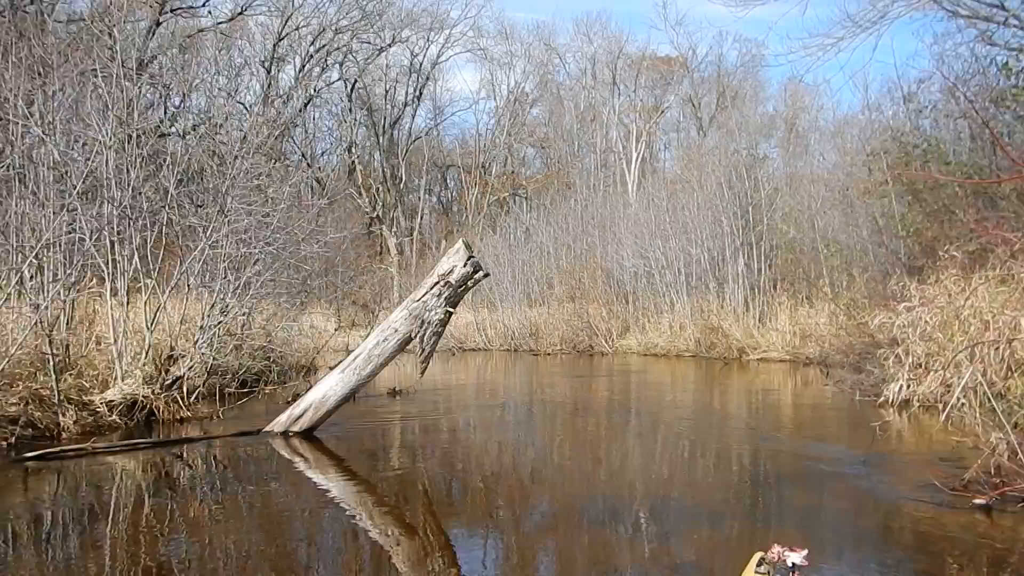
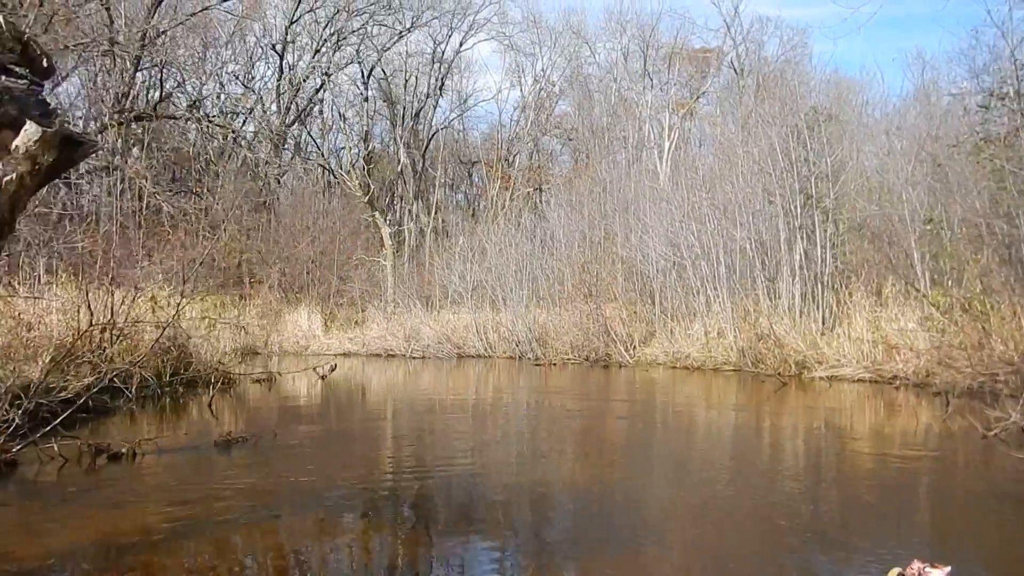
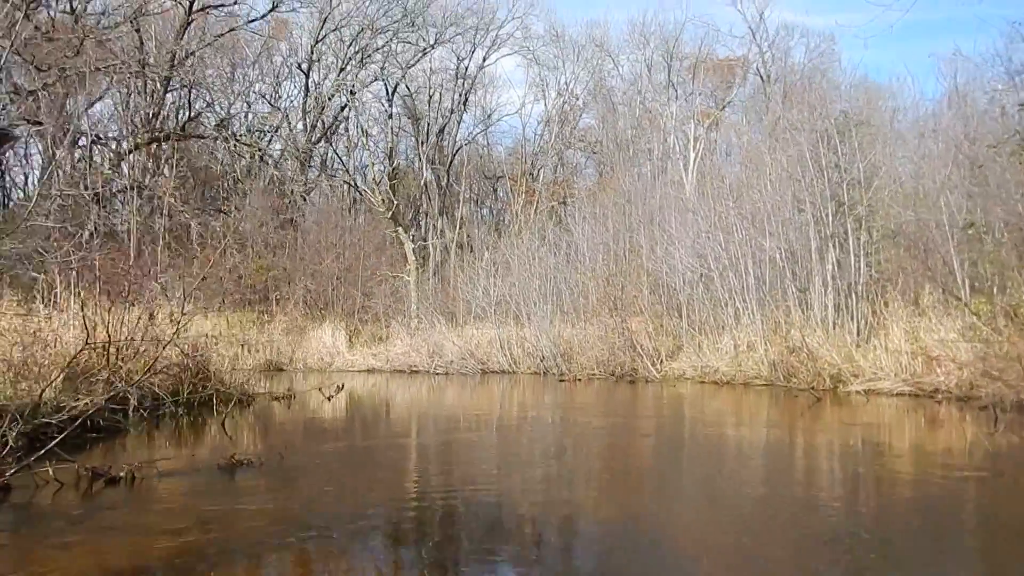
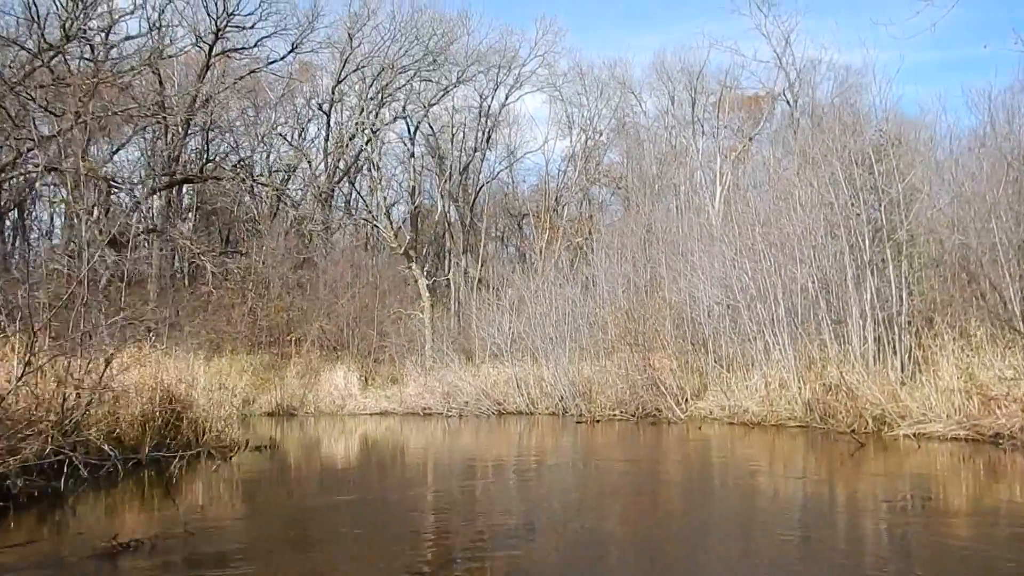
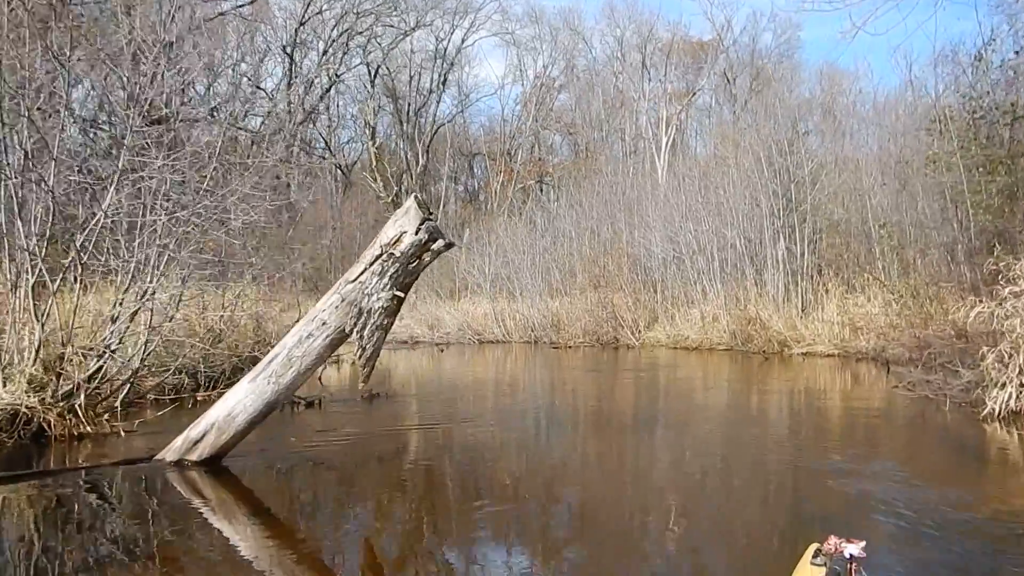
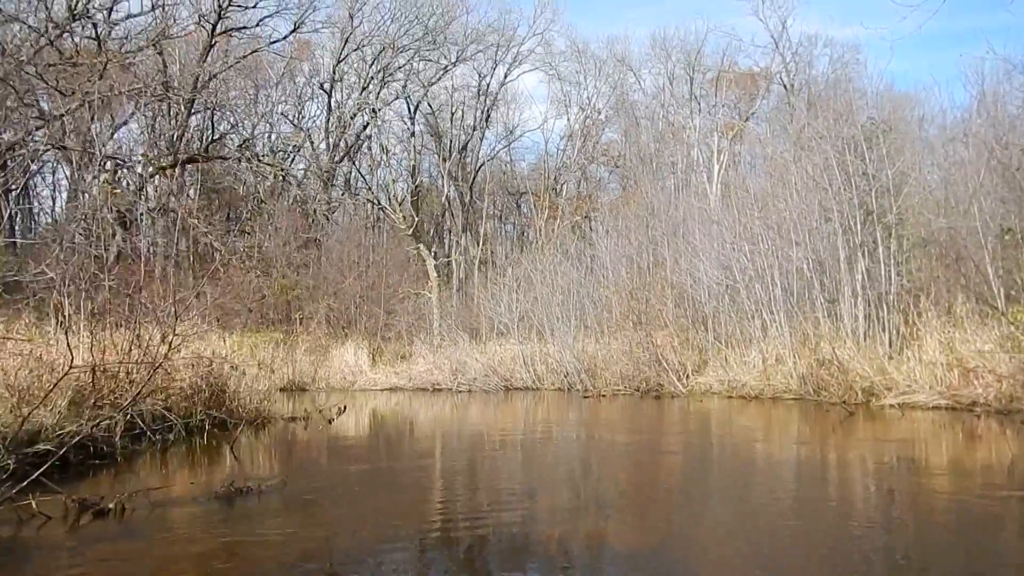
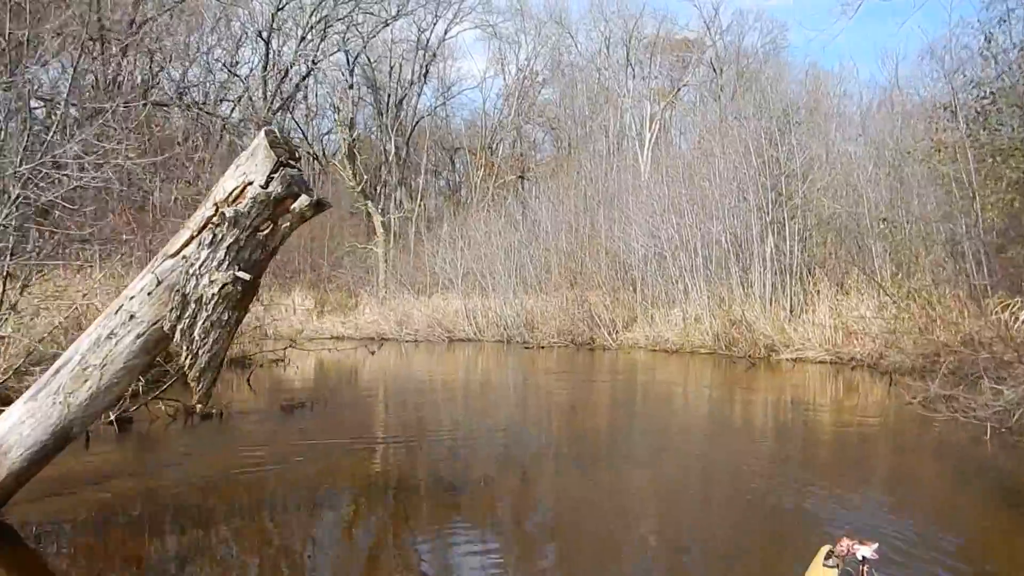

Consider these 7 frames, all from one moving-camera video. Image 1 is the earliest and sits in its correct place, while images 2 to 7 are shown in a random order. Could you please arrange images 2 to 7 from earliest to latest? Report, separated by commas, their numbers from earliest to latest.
5, 7, 2, 3, 6, 4
